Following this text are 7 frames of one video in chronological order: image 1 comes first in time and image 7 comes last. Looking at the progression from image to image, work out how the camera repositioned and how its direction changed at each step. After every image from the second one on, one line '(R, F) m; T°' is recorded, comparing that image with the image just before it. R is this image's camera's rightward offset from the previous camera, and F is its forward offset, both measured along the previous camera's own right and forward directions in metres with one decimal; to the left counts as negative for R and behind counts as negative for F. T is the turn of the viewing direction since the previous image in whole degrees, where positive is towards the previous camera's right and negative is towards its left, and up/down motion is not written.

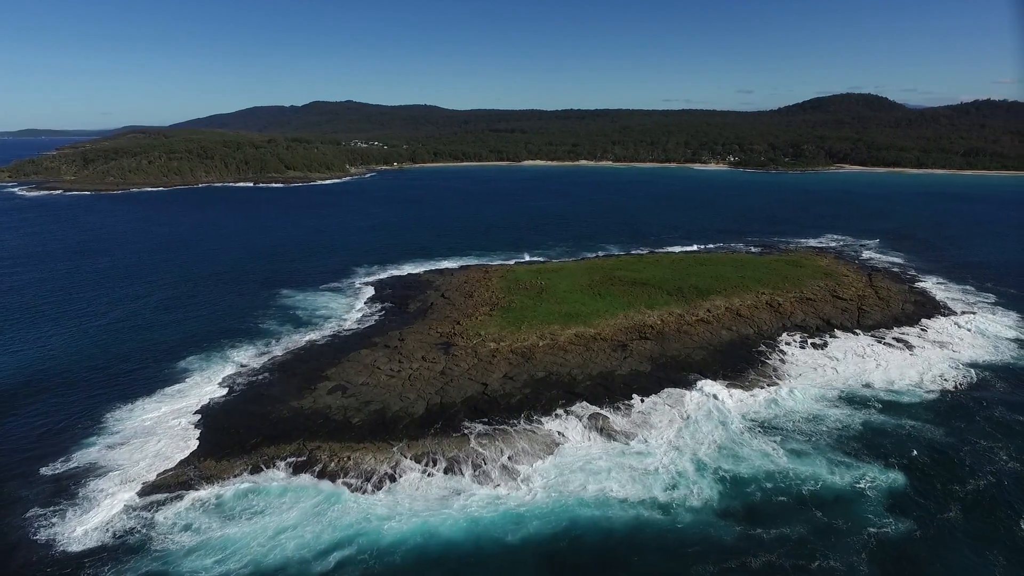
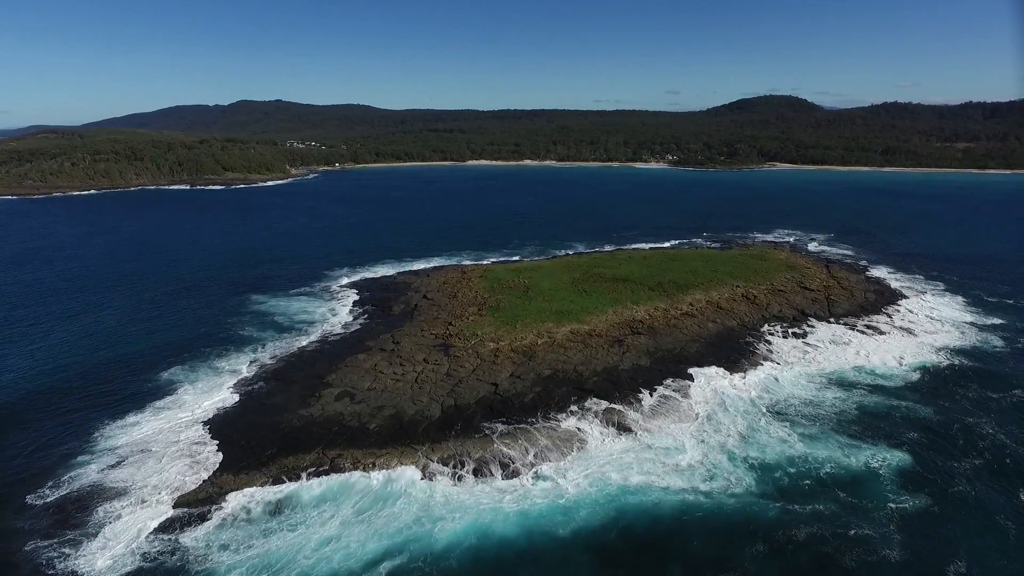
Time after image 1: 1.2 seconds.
(-3.2, +0.2) m; +6°
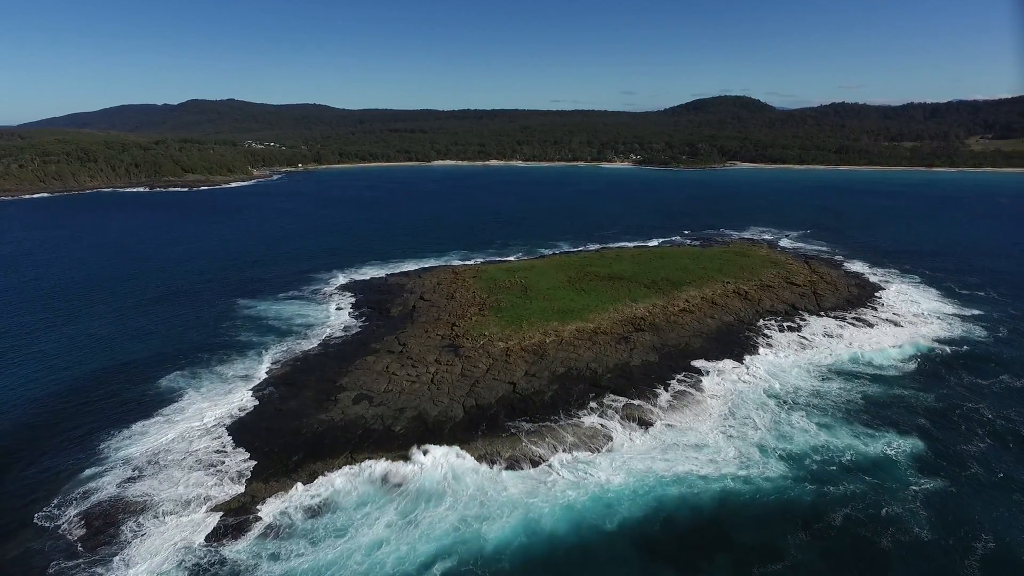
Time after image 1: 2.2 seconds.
(-2.5, 0.0) m; +3°
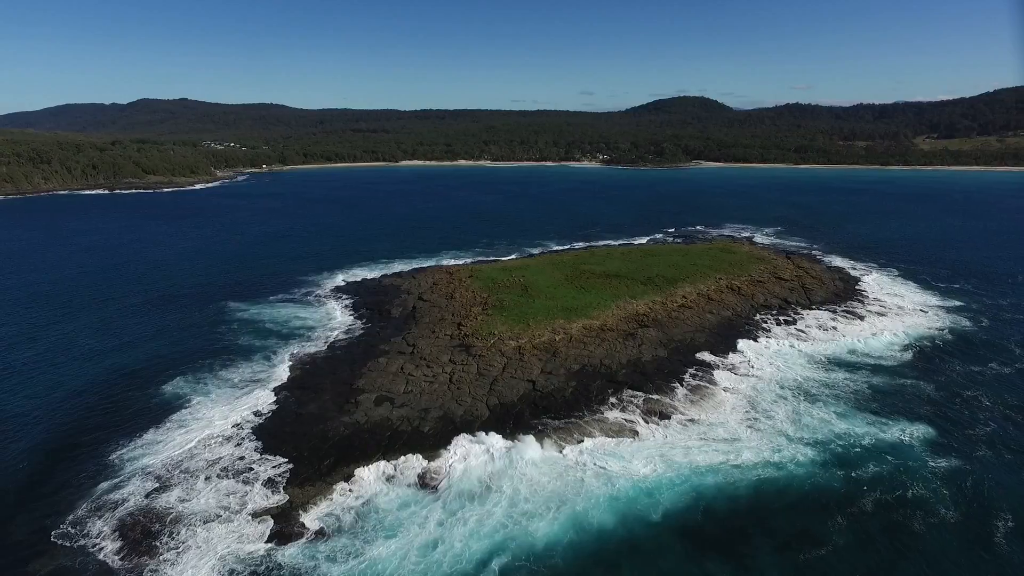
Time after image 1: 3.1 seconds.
(-2.5, -0.1) m; +3°
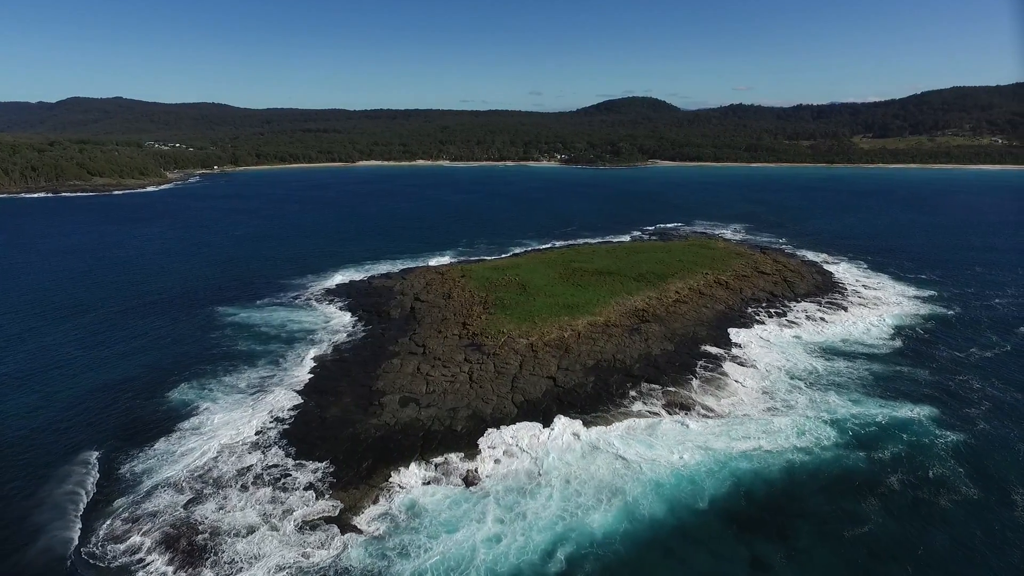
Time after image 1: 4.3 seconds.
(-3.1, -0.1) m; +4°
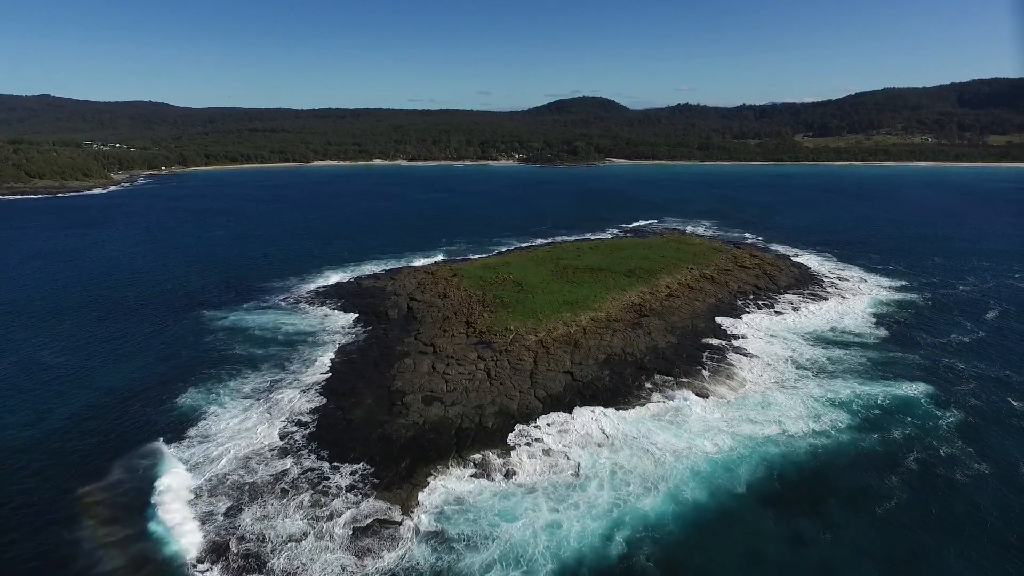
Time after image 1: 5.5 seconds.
(-3.0, -0.1) m; +4°
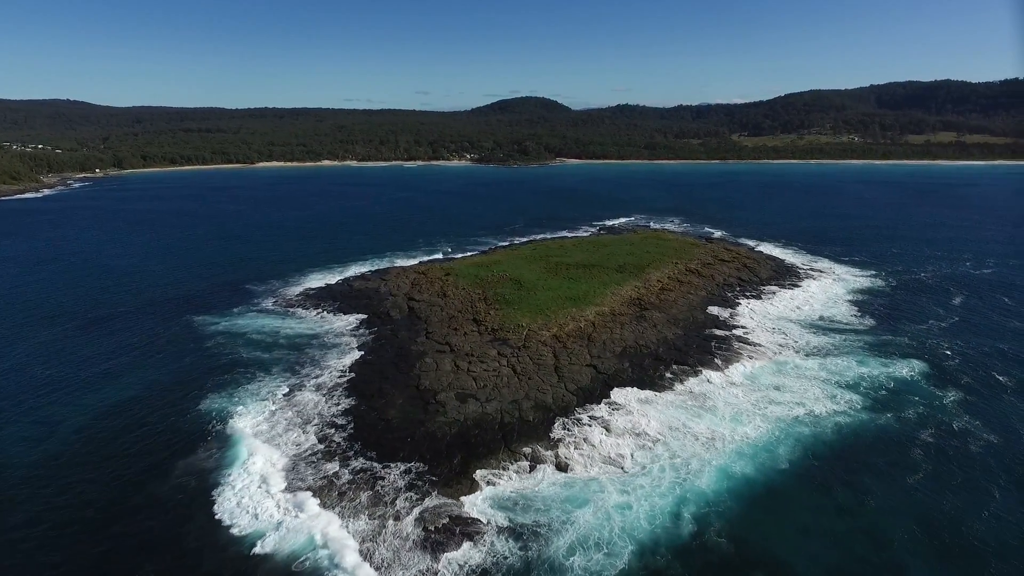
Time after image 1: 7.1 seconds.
(-3.8, -0.2) m; +5°
